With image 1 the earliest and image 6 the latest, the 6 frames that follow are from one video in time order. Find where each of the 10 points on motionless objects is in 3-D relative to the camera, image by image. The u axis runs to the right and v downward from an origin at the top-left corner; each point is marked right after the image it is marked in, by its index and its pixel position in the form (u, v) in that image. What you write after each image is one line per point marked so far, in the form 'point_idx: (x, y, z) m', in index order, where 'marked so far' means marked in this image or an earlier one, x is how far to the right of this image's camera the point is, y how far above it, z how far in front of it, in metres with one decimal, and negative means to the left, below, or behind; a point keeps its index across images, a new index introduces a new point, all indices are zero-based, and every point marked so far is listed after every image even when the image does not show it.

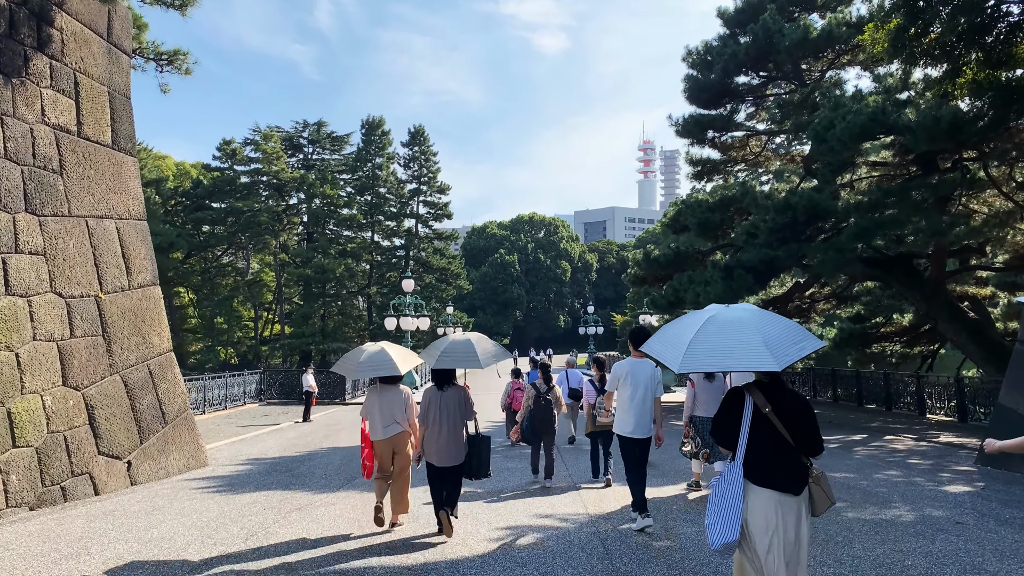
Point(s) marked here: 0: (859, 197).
0: (+7.6, +2.0, +14.4) m
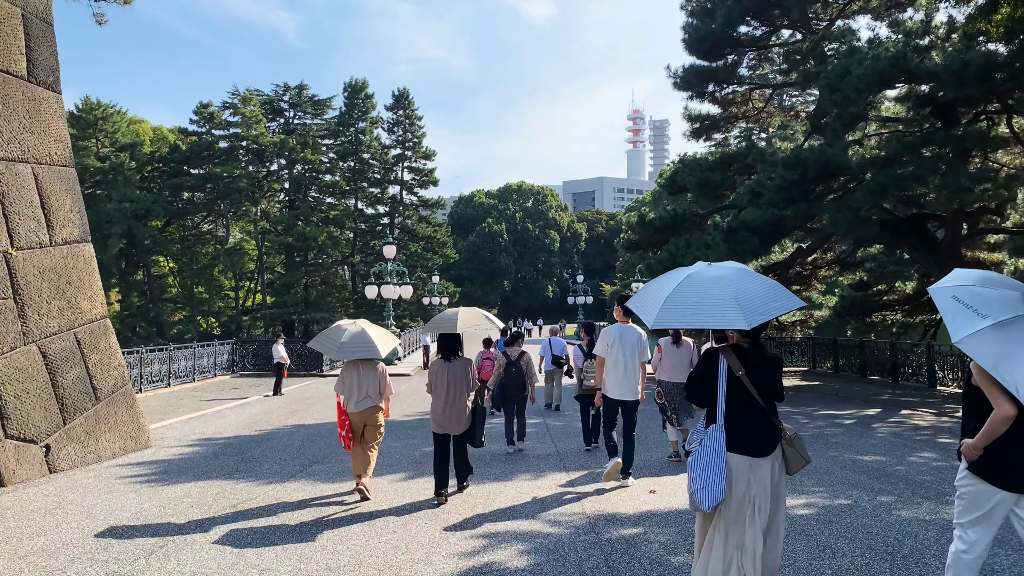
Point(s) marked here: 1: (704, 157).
0: (+7.3, +2.8, +13.3) m
1: (+5.0, +3.4, +17.1) m
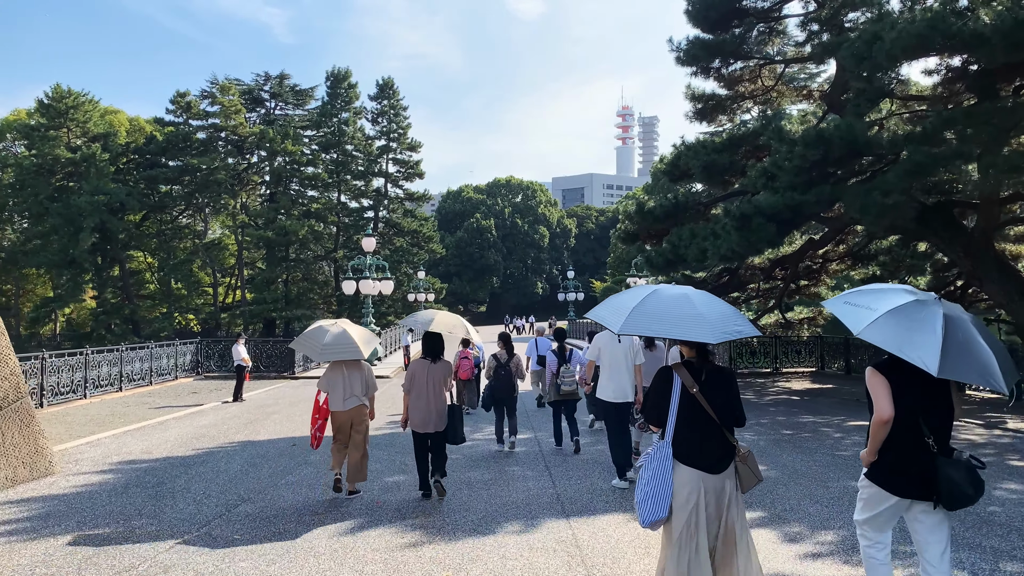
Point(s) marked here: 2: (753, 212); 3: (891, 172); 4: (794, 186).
0: (+7.1, +2.9, +11.8) m
1: (+4.7, +3.5, +15.6) m
2: (+4.7, +1.5, +12.9) m
3: (+6.5, +2.0, +11.2) m
4: (+5.3, +1.9, +12.5) m
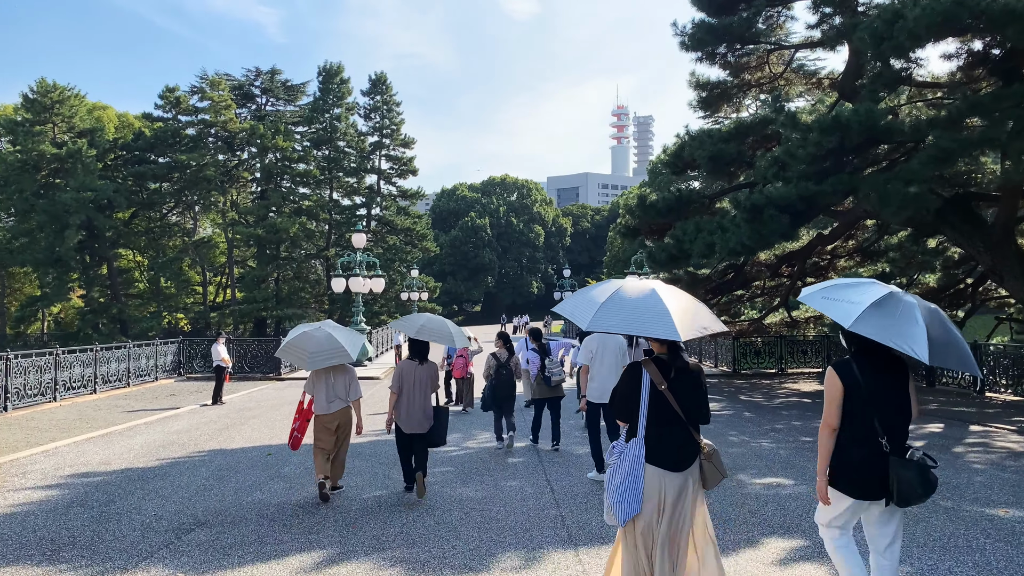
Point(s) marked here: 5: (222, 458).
0: (+7.0, +2.9, +11.1) m
1: (+4.6, +3.6, +14.9) m
2: (+4.6, +1.6, +12.1) m
3: (+6.4, +2.1, +10.5) m
4: (+5.3, +2.0, +11.7) m
5: (-3.5, -2.0, +7.9) m
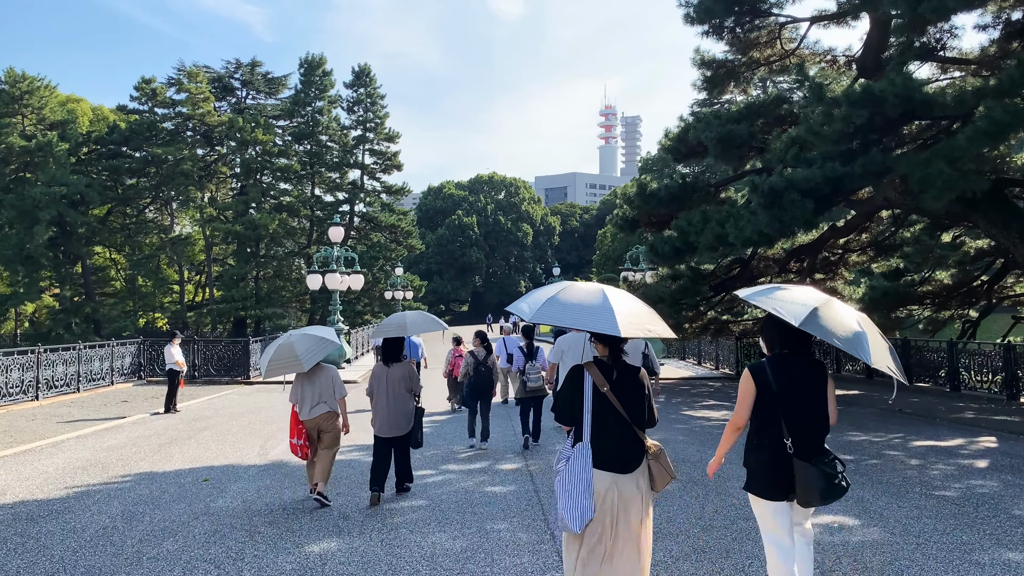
0: (+6.8, +3.0, +9.9) m
1: (+4.4, +3.7, +13.6) m
2: (+4.5, +1.6, +10.9) m
3: (+6.3, +2.1, +9.3) m
4: (+5.1, +2.1, +10.5) m
5: (-3.6, -1.9, +6.5) m
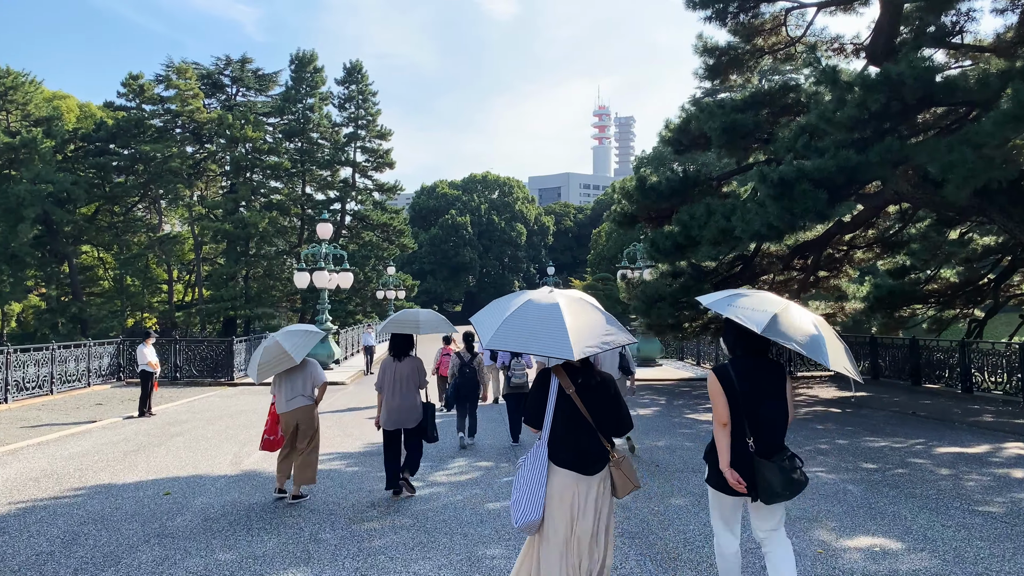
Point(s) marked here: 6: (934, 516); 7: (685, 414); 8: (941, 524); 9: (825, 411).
0: (+6.8, +3.1, +9.4) m
1: (+4.2, +3.7, +13.1) m
2: (+4.4, +1.7, +10.3) m
3: (+6.2, +2.2, +8.7) m
4: (+5.0, +2.2, +9.9) m
5: (-3.6, -1.9, +5.8) m
6: (+3.2, -1.7, +5.0) m
7: (+3.1, -2.2, +11.6) m
8: (+3.1, -1.7, +4.7) m
9: (+5.5, -2.2, +11.8) m
